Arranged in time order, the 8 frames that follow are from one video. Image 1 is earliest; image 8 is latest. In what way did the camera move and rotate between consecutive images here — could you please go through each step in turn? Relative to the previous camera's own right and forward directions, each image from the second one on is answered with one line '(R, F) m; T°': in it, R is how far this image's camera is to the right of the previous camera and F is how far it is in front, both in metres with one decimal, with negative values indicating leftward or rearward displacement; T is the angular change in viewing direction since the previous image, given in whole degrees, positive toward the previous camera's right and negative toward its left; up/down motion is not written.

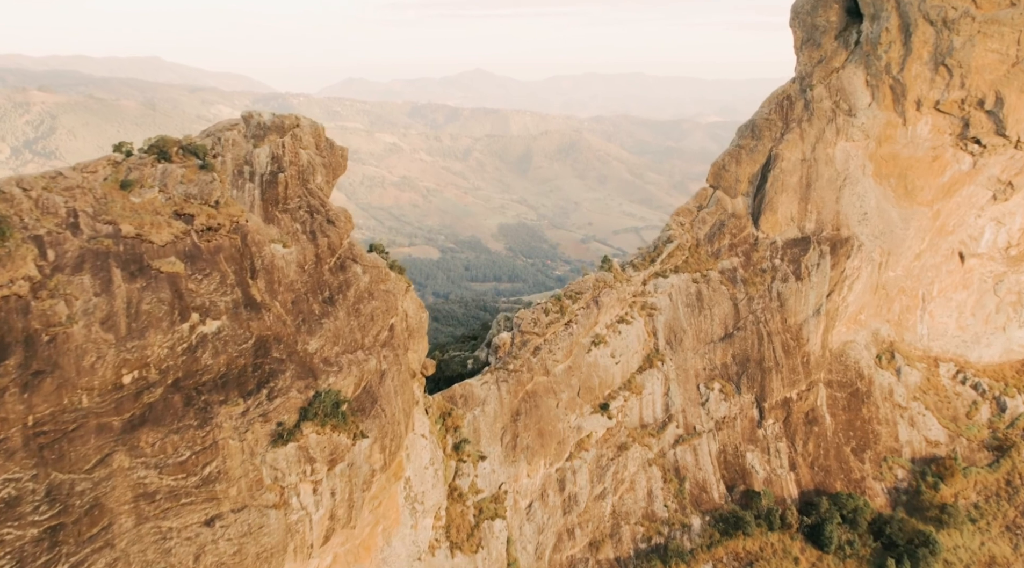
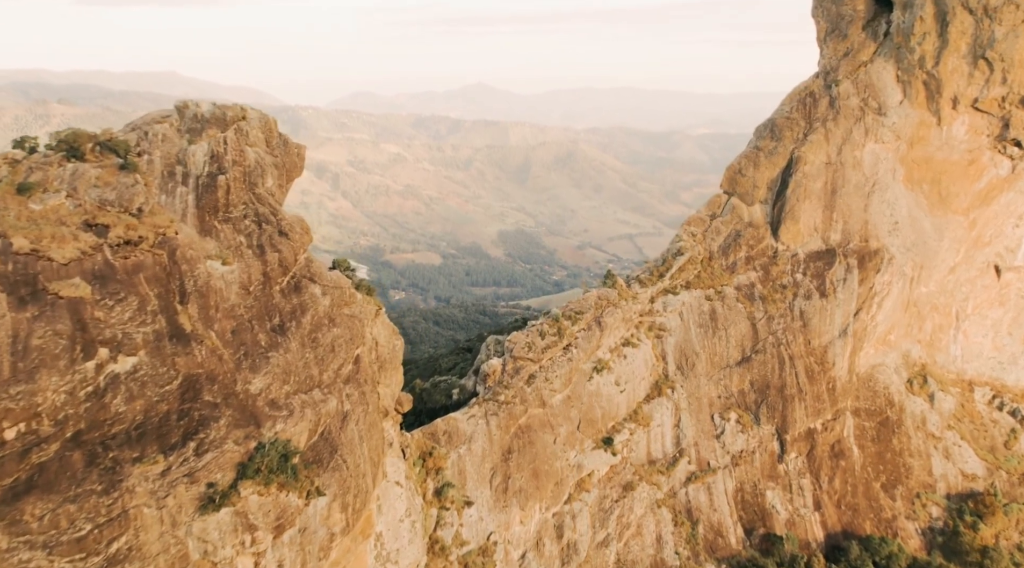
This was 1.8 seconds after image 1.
(+0.2, +2.9) m; 0°
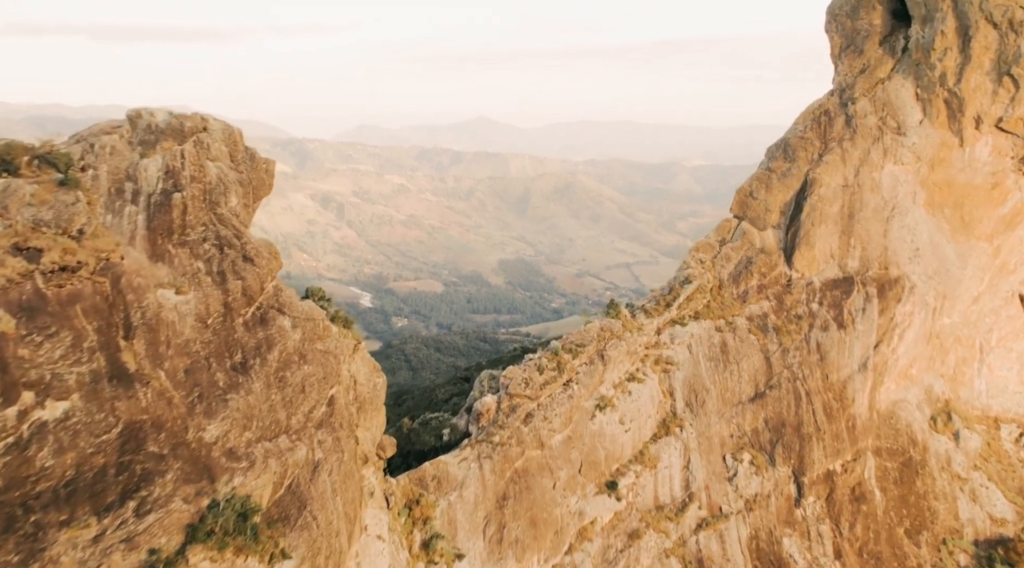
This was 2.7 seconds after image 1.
(+0.1, +1.6) m; 0°
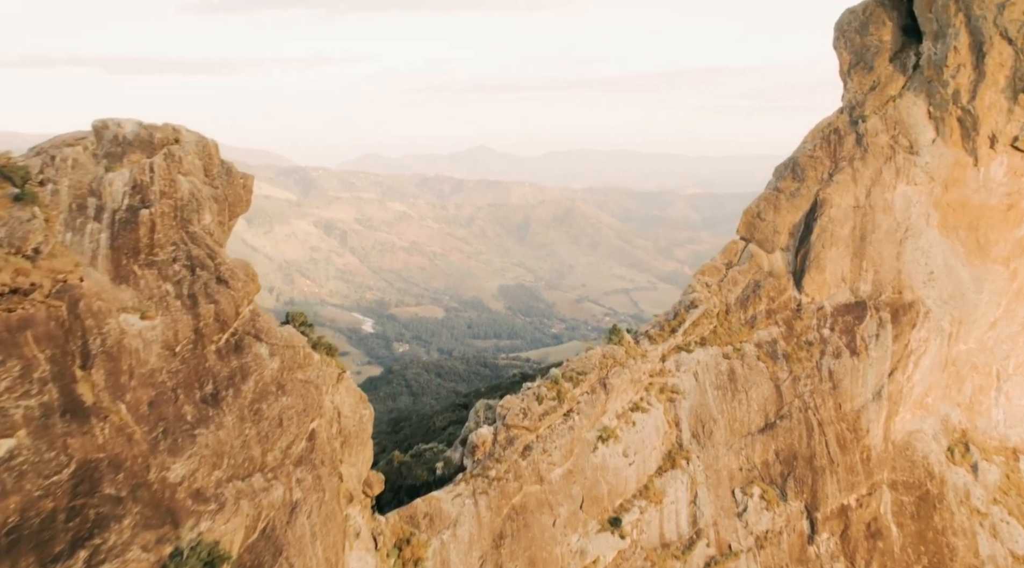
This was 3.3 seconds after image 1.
(+0.1, +1.0) m; 0°
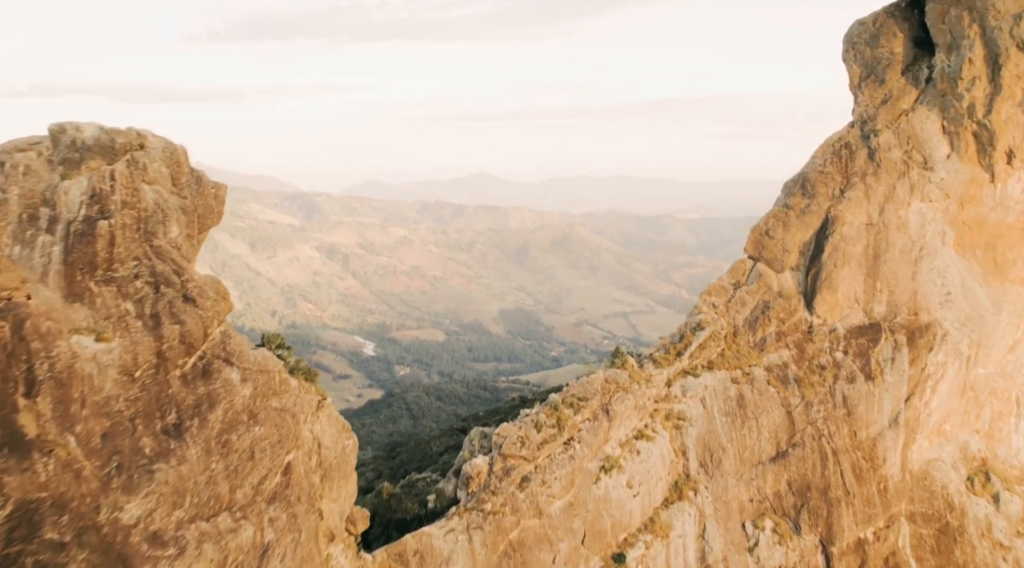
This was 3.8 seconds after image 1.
(+0.1, +1.0) m; 0°
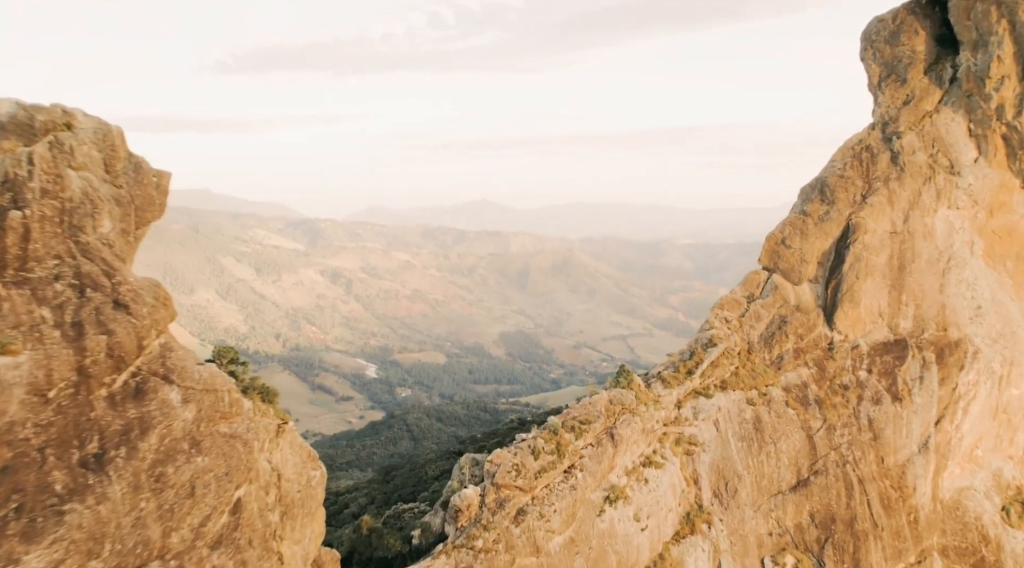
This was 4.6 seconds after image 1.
(+0.1, +1.6) m; 0°
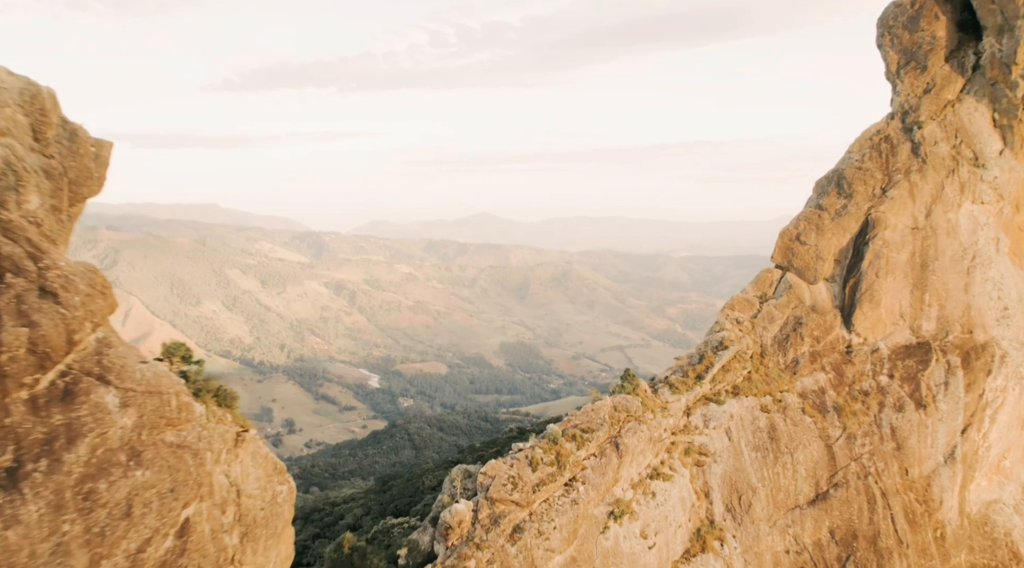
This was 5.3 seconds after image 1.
(+0.1, +1.3) m; 0°
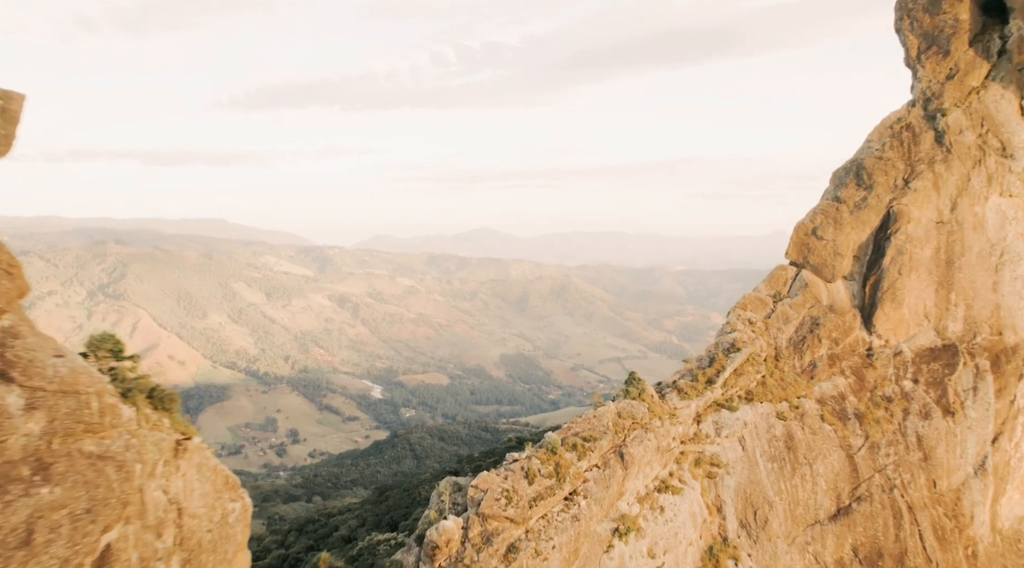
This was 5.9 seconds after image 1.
(+0.1, +1.3) m; 0°
